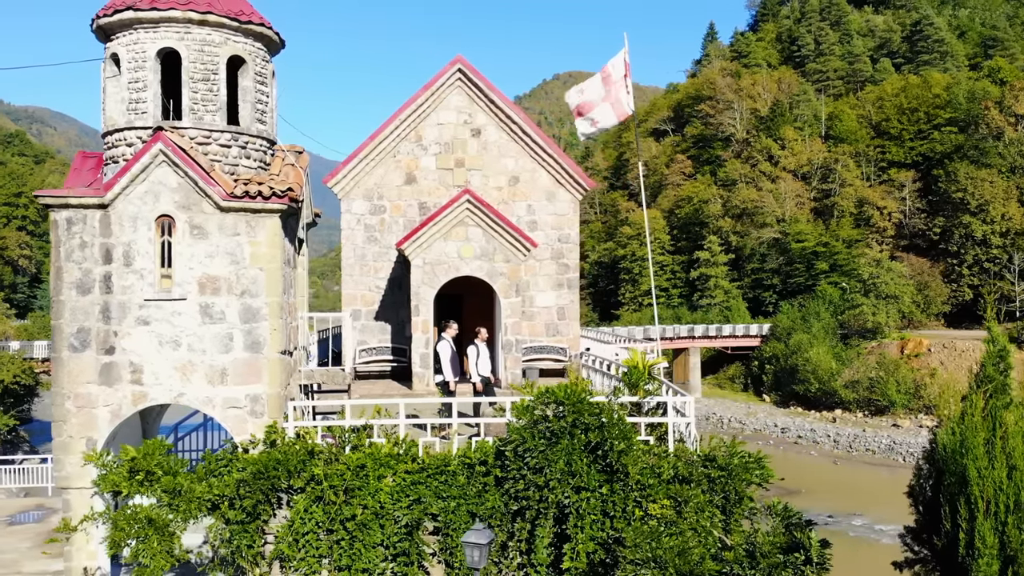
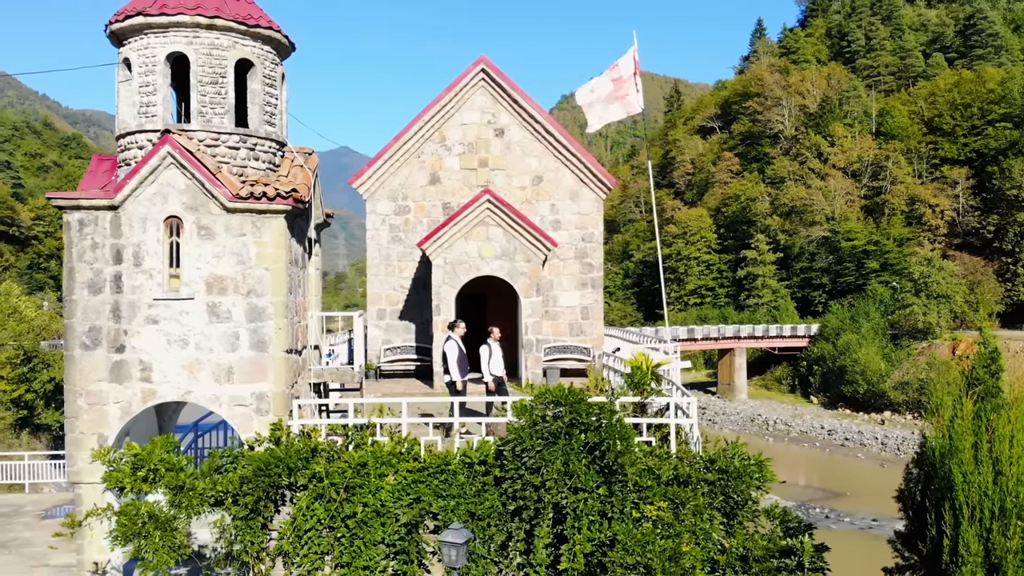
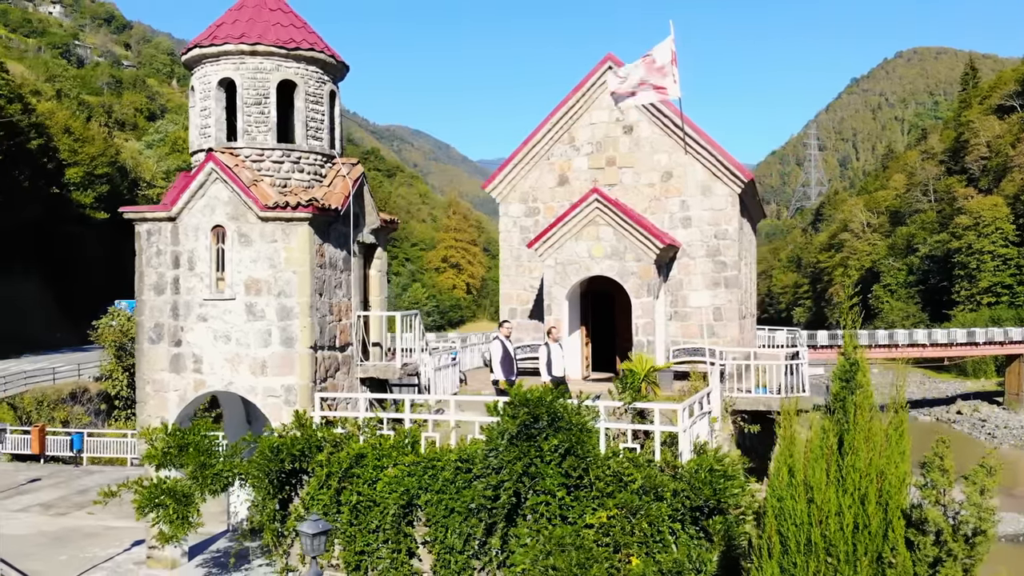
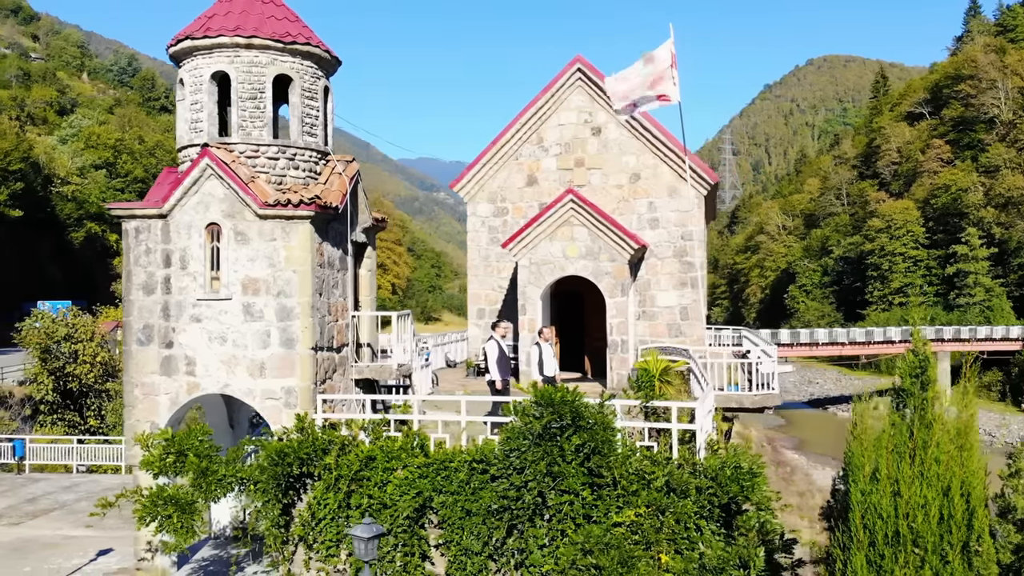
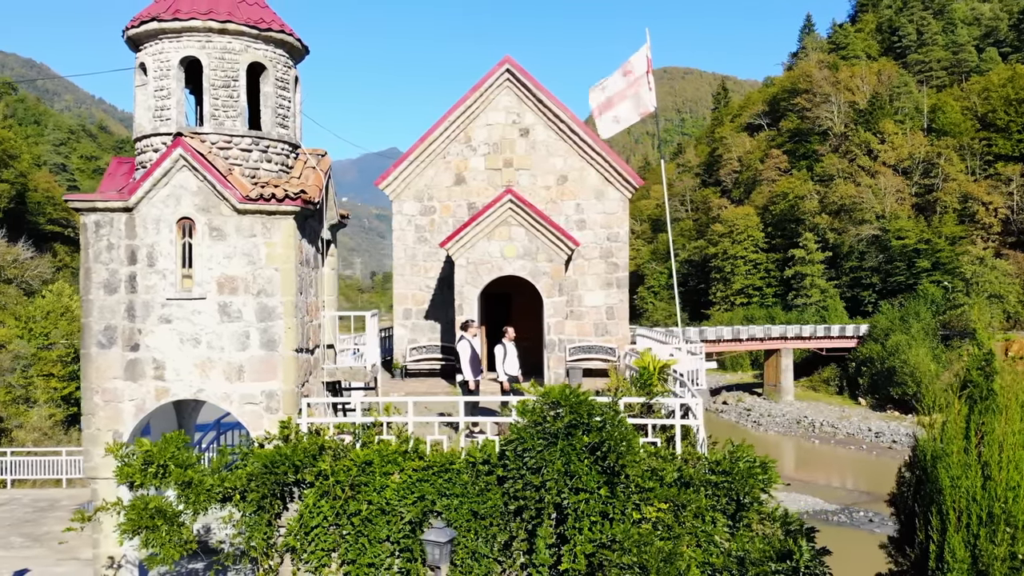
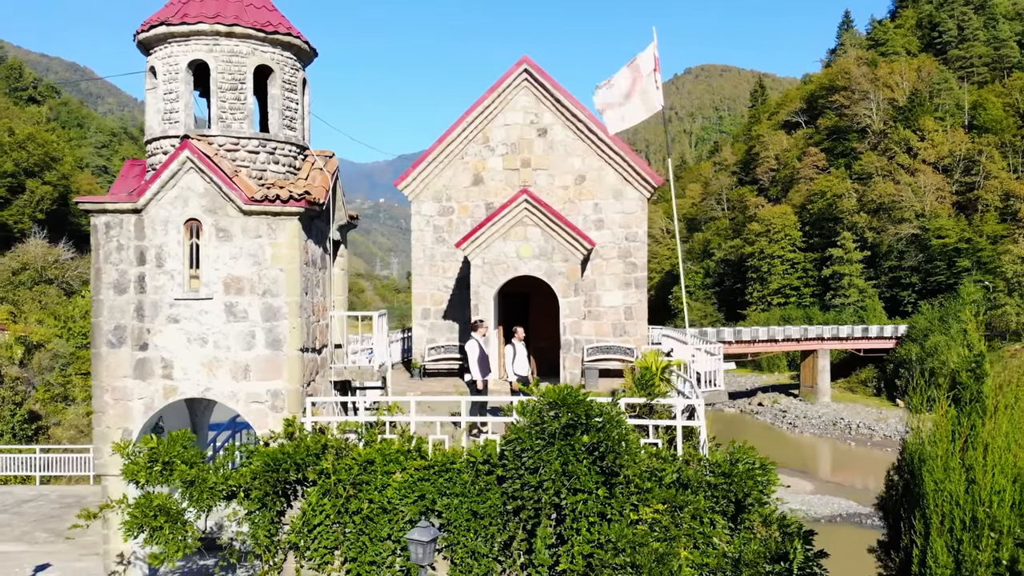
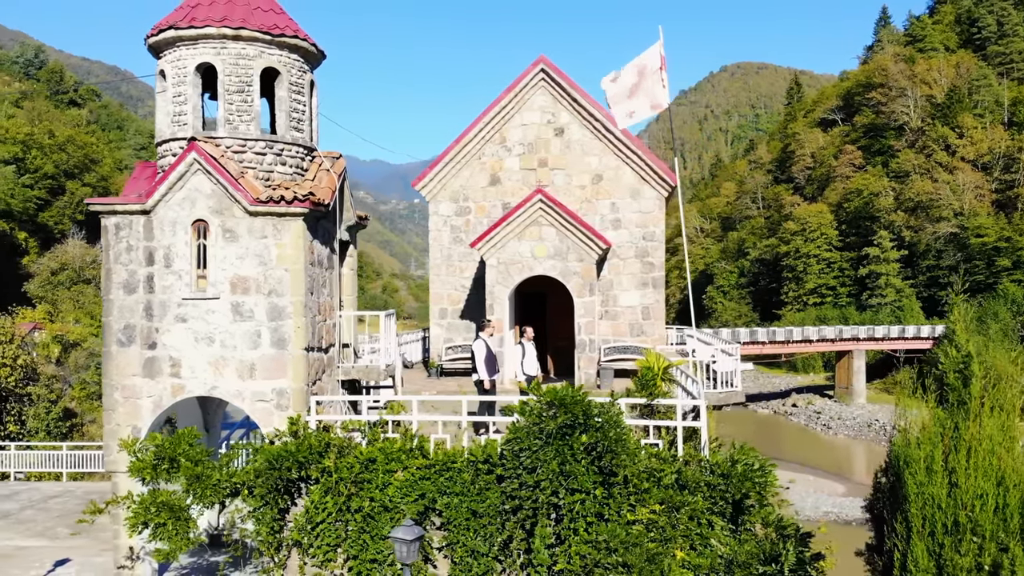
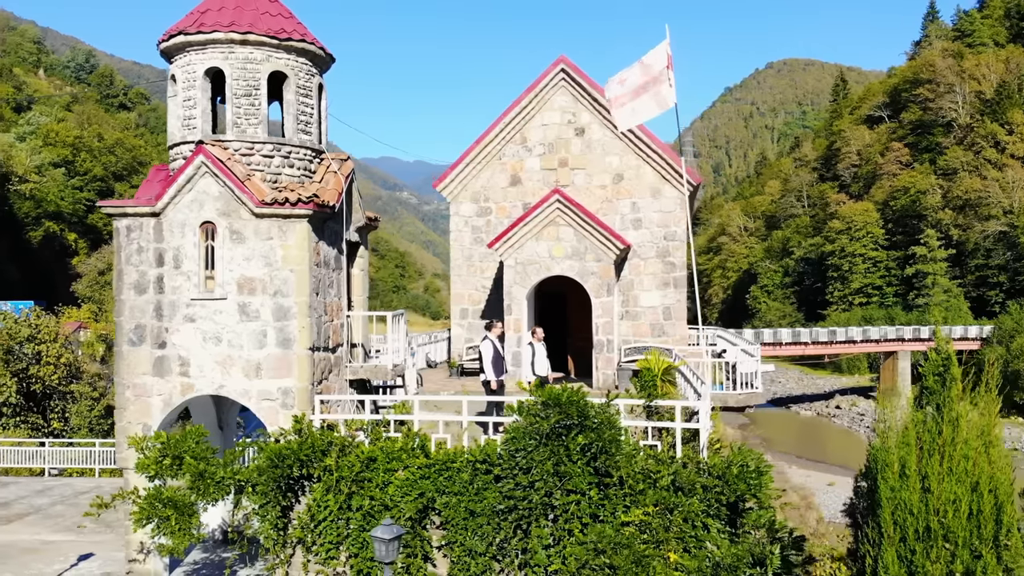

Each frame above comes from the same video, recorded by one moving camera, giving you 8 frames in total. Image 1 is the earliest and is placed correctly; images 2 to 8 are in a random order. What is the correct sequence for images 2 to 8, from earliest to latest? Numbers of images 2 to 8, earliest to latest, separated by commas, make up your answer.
2, 5, 6, 7, 8, 4, 3
